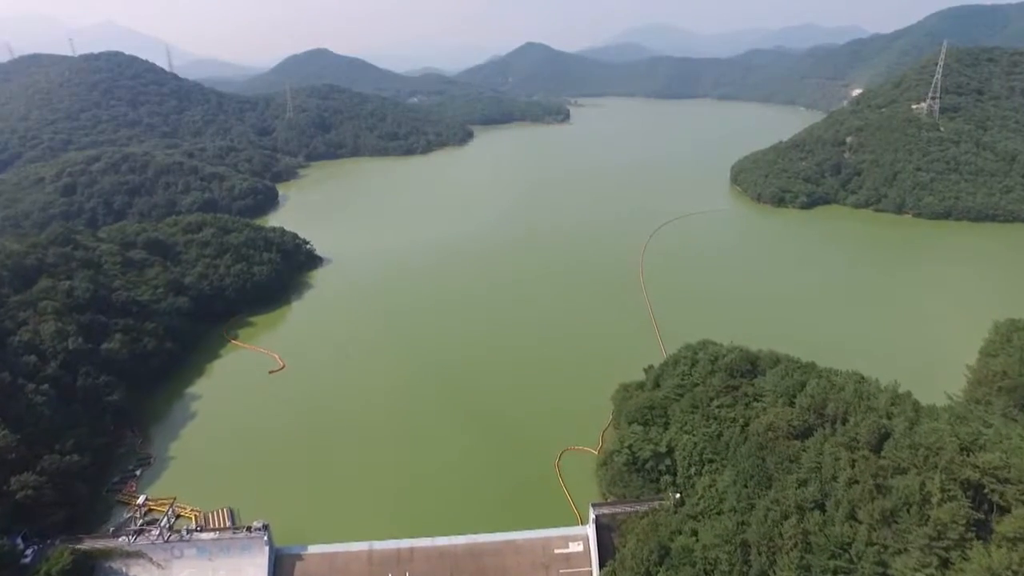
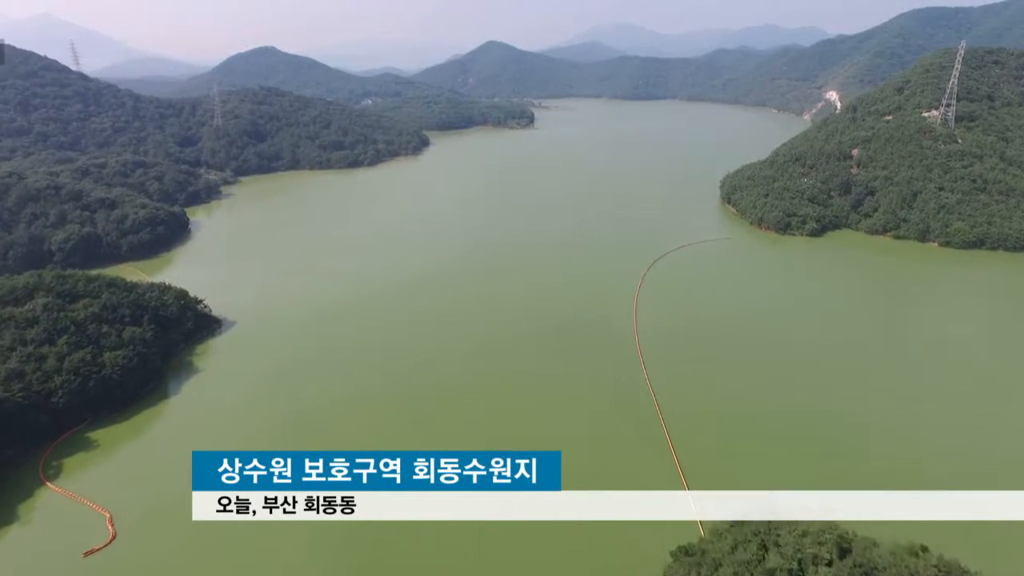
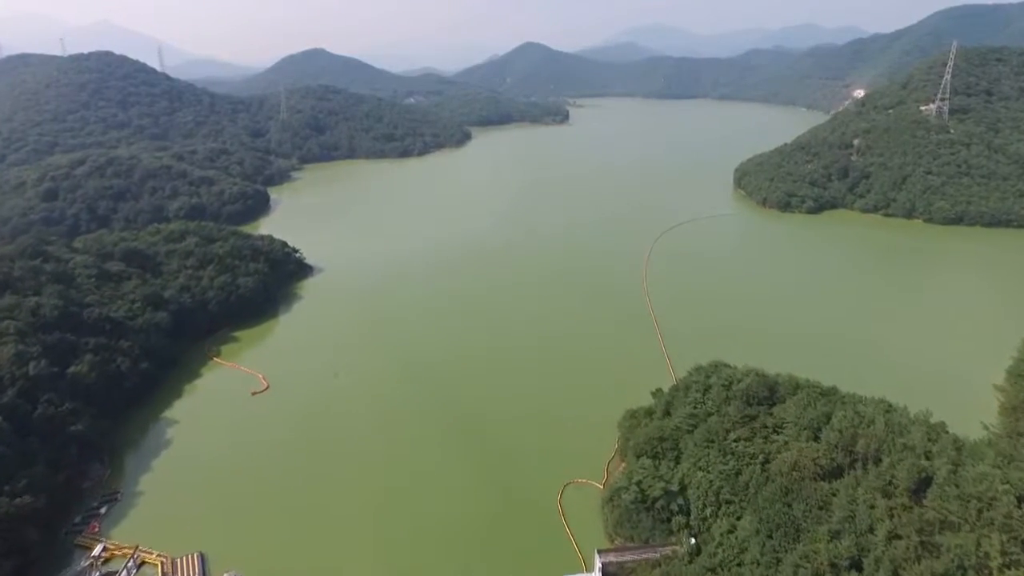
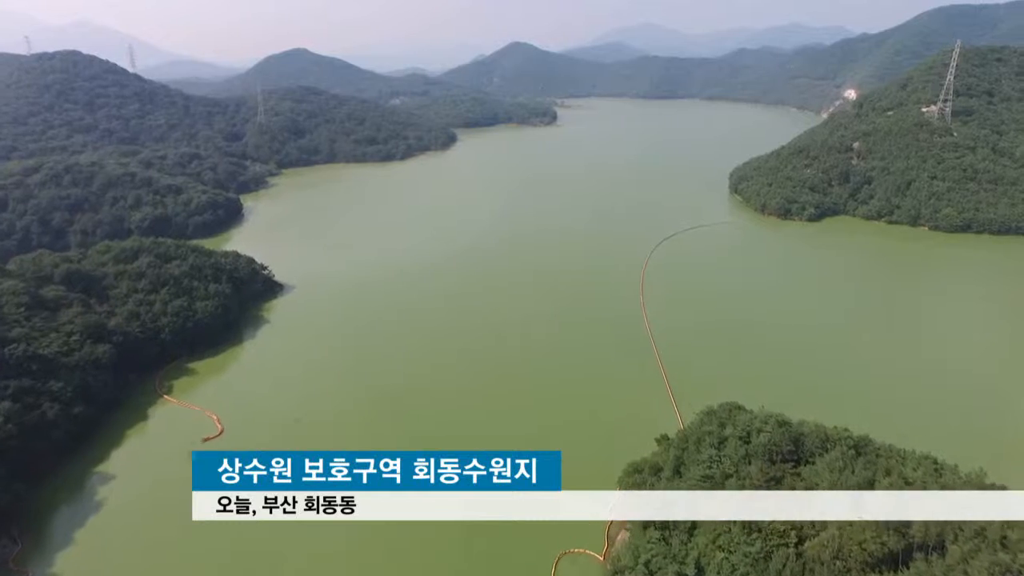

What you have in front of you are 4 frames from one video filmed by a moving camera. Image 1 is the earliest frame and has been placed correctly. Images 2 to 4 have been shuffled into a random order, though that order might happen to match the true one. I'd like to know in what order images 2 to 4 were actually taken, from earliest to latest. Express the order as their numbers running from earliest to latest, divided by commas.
3, 4, 2
